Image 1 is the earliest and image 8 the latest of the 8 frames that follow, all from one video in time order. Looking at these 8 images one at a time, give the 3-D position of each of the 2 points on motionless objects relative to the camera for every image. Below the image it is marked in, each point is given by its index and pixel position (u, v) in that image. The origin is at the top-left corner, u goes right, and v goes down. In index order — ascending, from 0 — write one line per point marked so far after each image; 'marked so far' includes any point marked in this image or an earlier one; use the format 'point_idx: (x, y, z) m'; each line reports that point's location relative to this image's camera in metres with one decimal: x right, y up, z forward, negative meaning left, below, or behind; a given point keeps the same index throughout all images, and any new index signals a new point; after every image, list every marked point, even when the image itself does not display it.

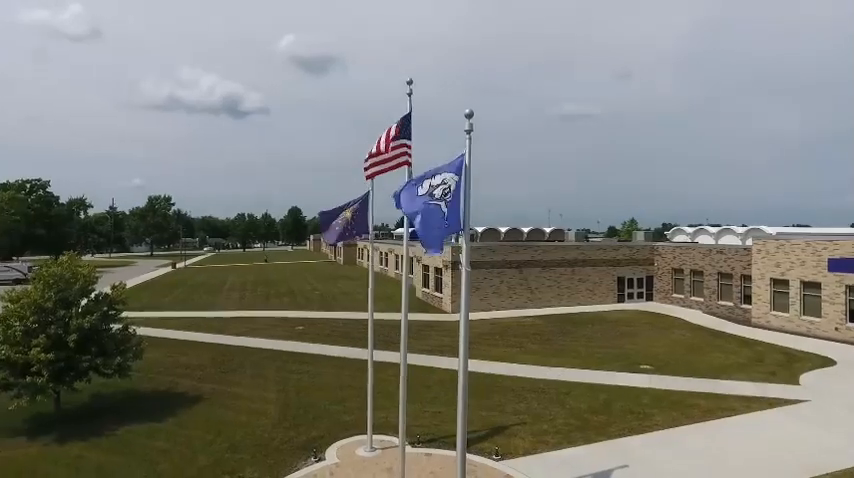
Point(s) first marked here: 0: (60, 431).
0: (-10.0, -5.2, +14.3) m
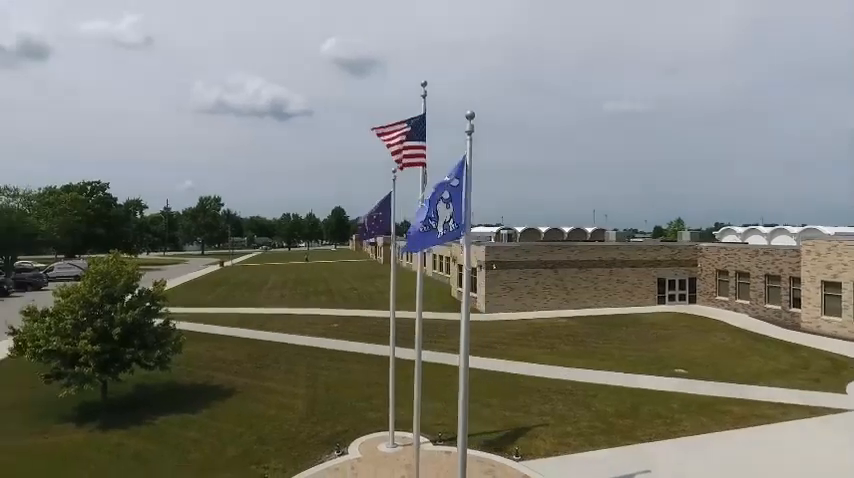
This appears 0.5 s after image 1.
0: (-9.3, -5.2, +15.2) m
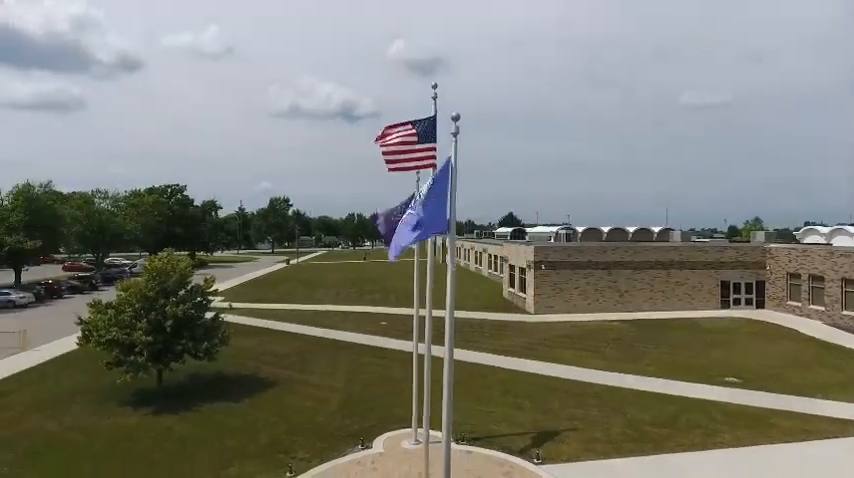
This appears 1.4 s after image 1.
0: (-8.4, -5.2, +16.5) m
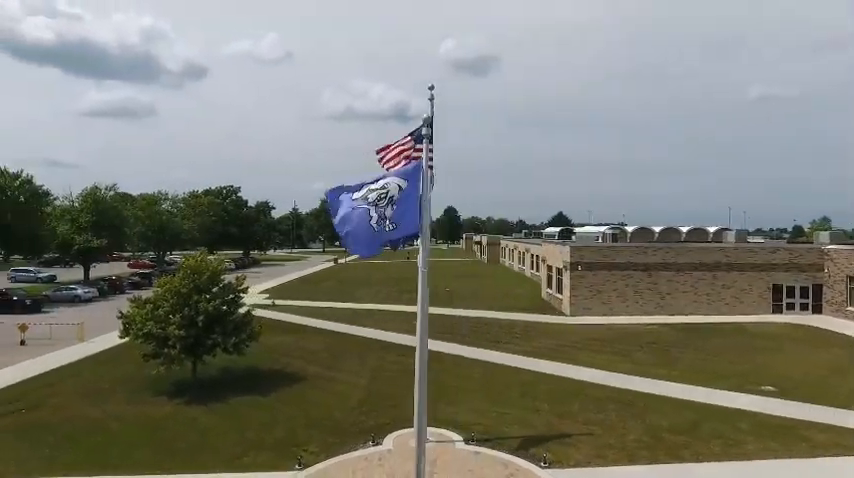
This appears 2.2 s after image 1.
0: (-7.9, -5.2, +17.4) m
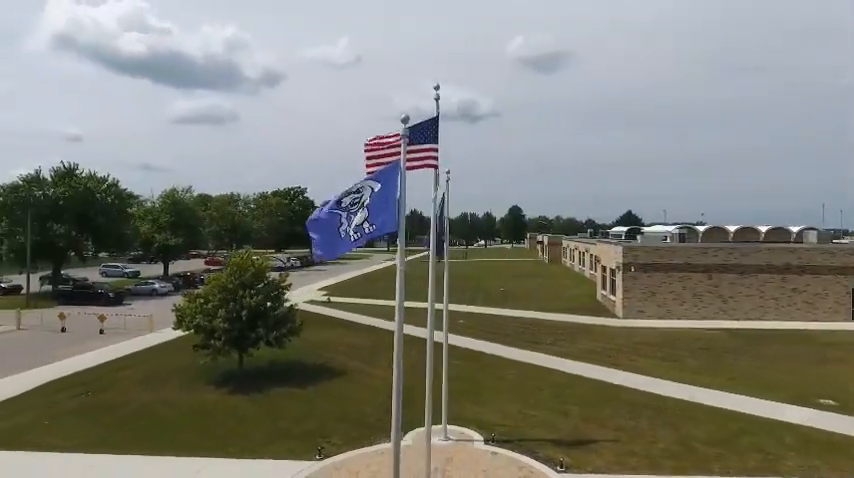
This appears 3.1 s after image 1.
0: (-6.8, -5.1, +18.4) m
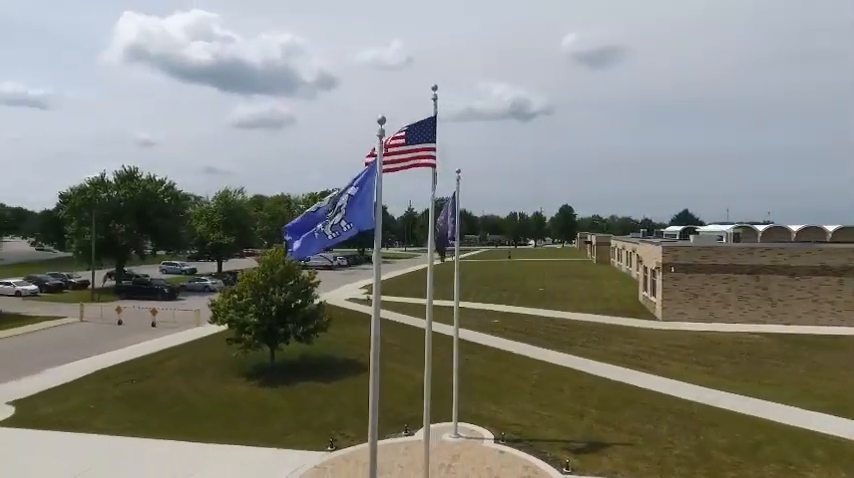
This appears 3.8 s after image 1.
0: (-6.0, -5.1, +19.2) m
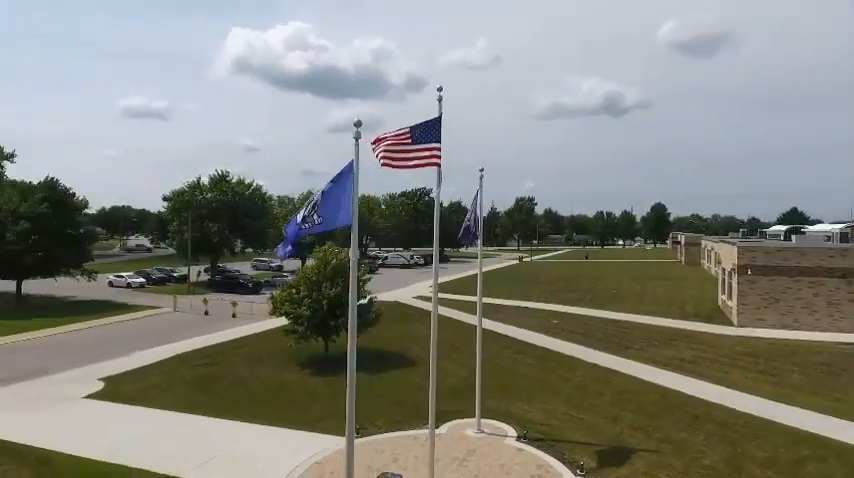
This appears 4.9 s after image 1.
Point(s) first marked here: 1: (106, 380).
0: (-4.3, -5.0, +20.4) m
1: (-11.9, -5.2, +19.6) m
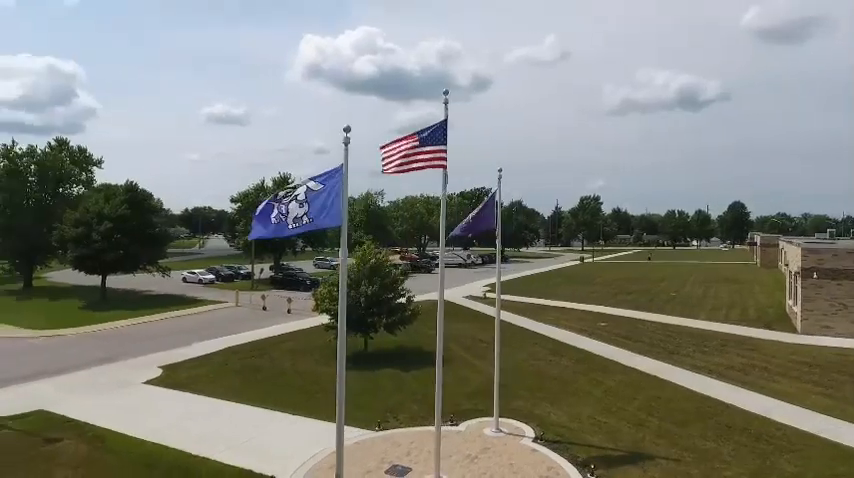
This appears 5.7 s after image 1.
0: (-2.9, -5.0, +21.1) m
1: (-10.6, -5.2, +21.3) m
